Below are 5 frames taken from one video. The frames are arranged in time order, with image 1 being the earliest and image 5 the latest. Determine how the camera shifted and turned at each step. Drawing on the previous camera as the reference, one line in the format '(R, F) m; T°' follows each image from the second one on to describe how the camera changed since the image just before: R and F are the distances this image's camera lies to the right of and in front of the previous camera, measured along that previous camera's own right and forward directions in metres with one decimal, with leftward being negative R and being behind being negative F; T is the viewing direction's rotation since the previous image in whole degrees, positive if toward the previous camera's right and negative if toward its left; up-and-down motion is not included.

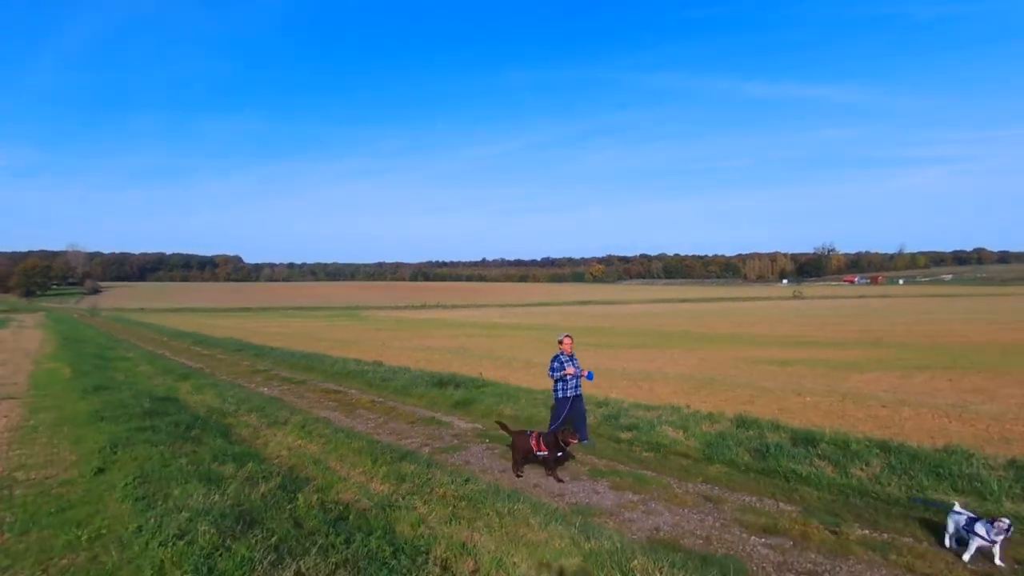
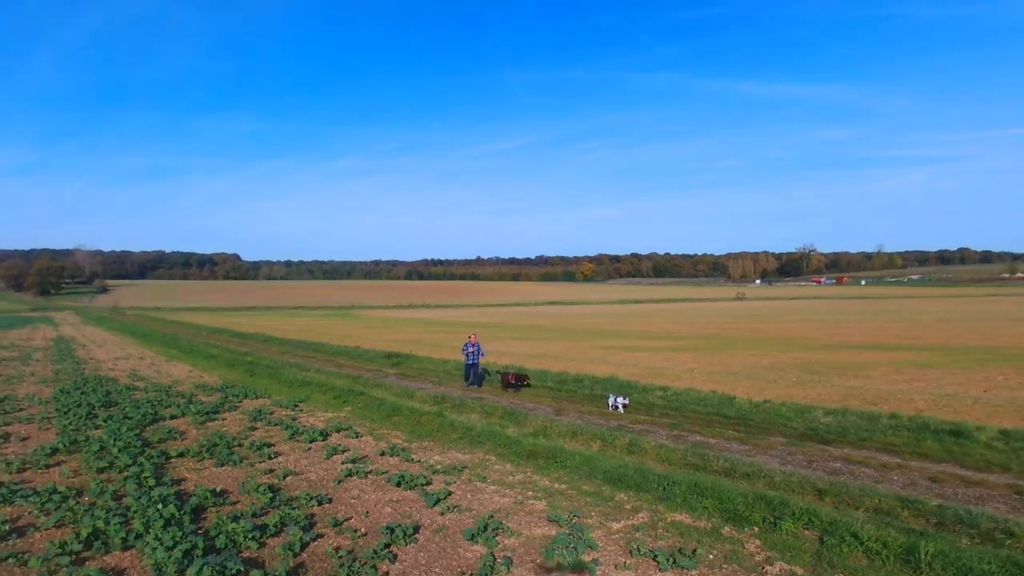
(+4.4, -18.8) m; 0°
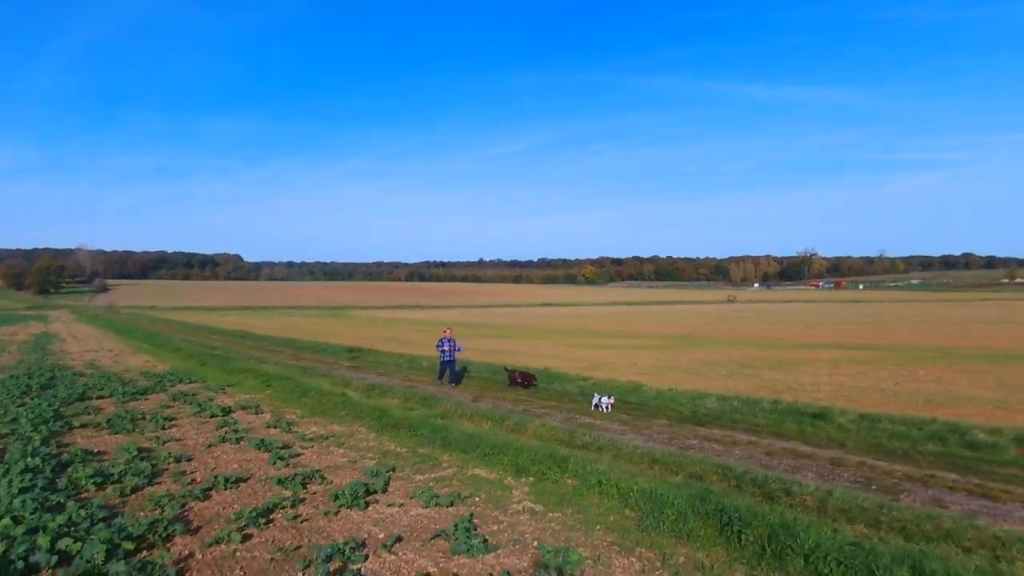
(+2.5, -1.3) m; 0°
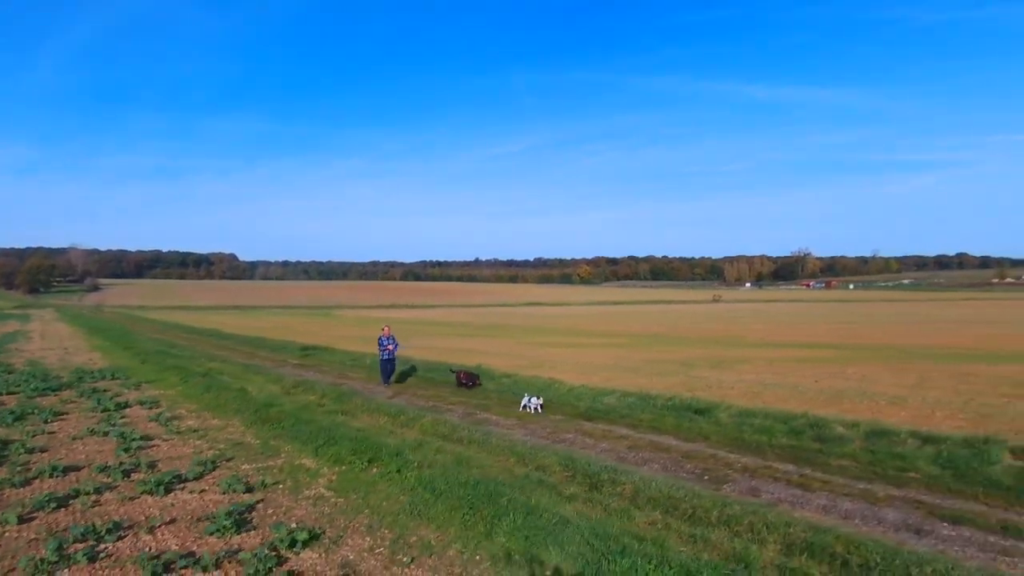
(+2.5, -0.5) m; 0°
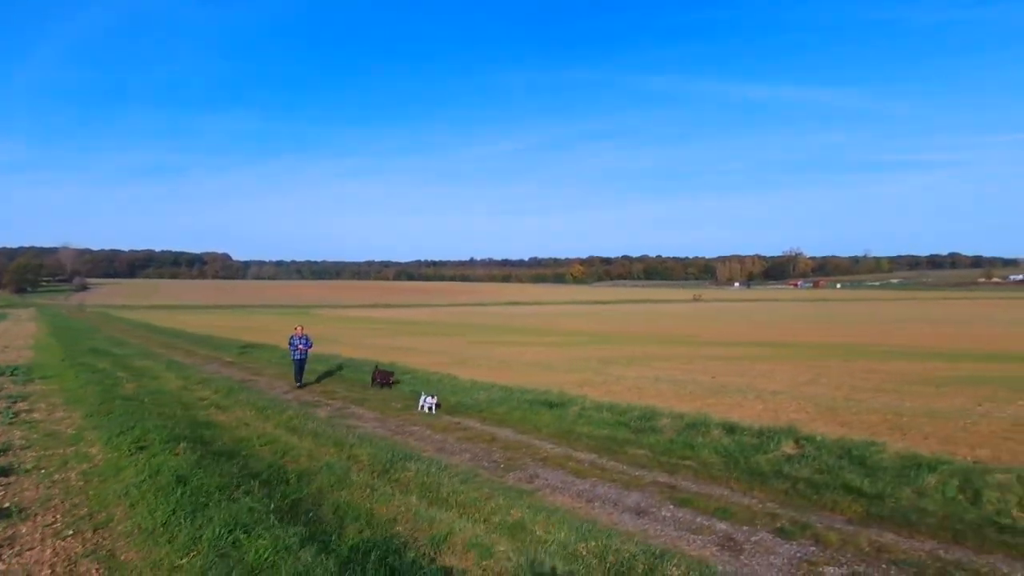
(+3.4, -0.6) m; 0°
